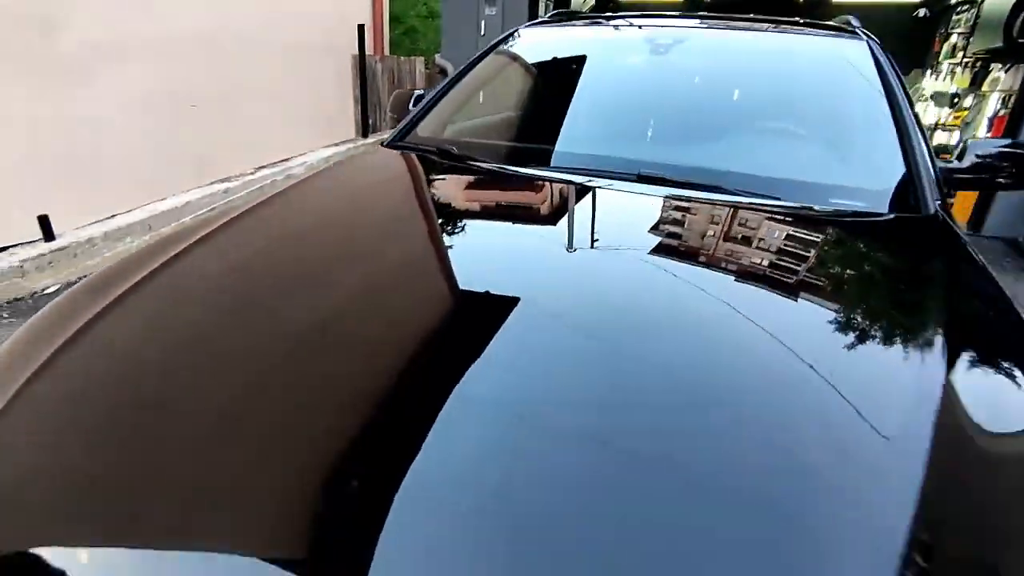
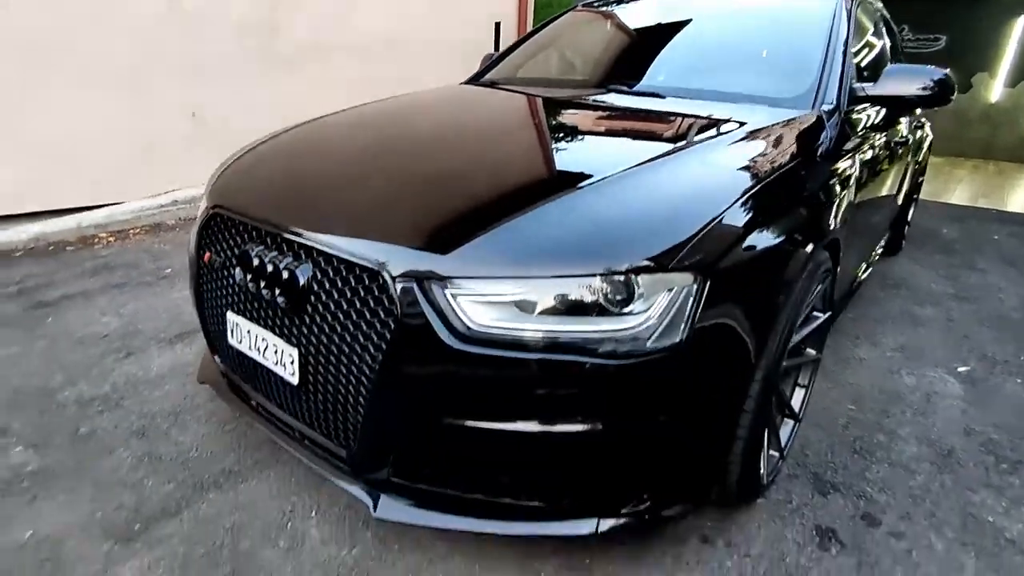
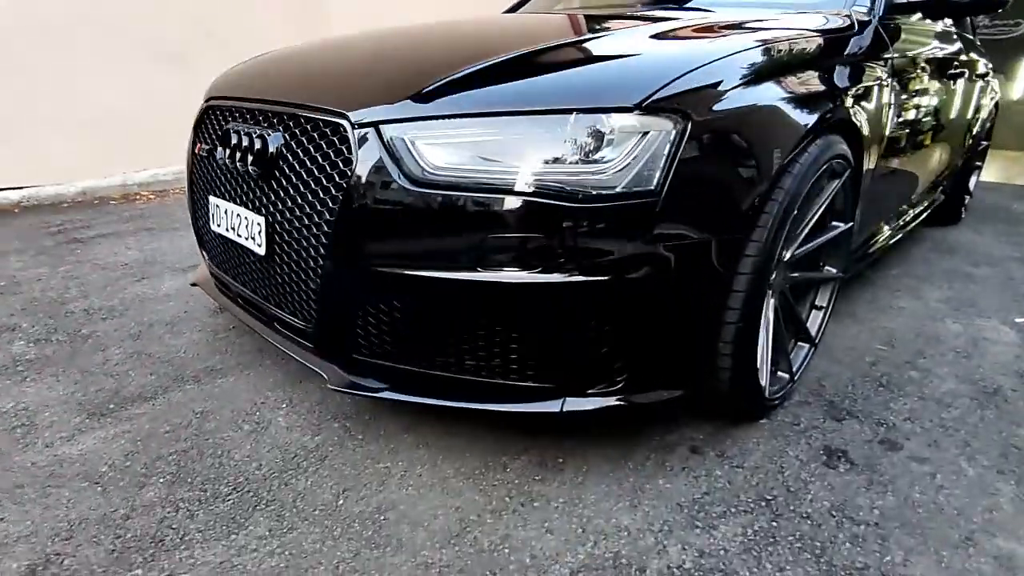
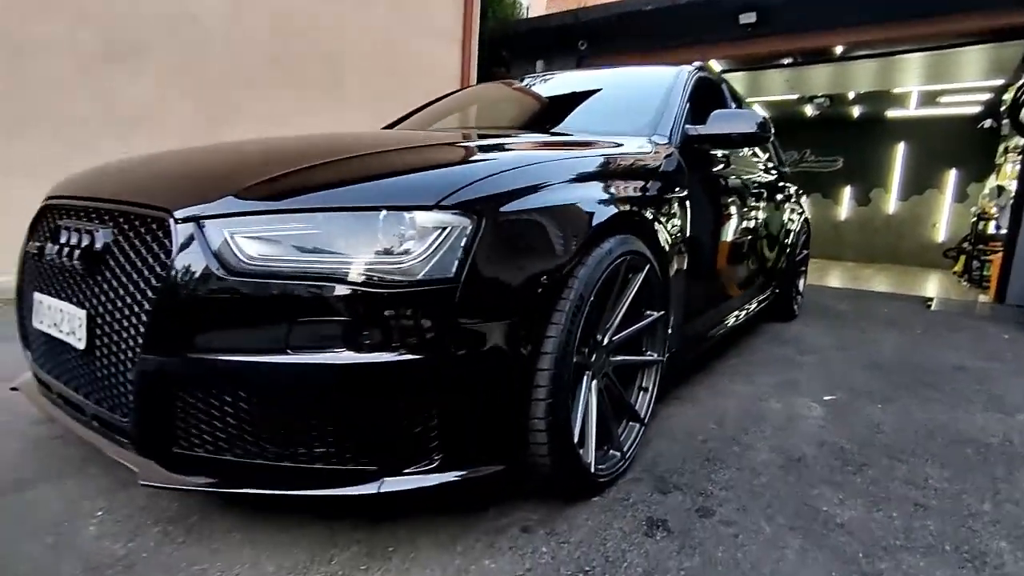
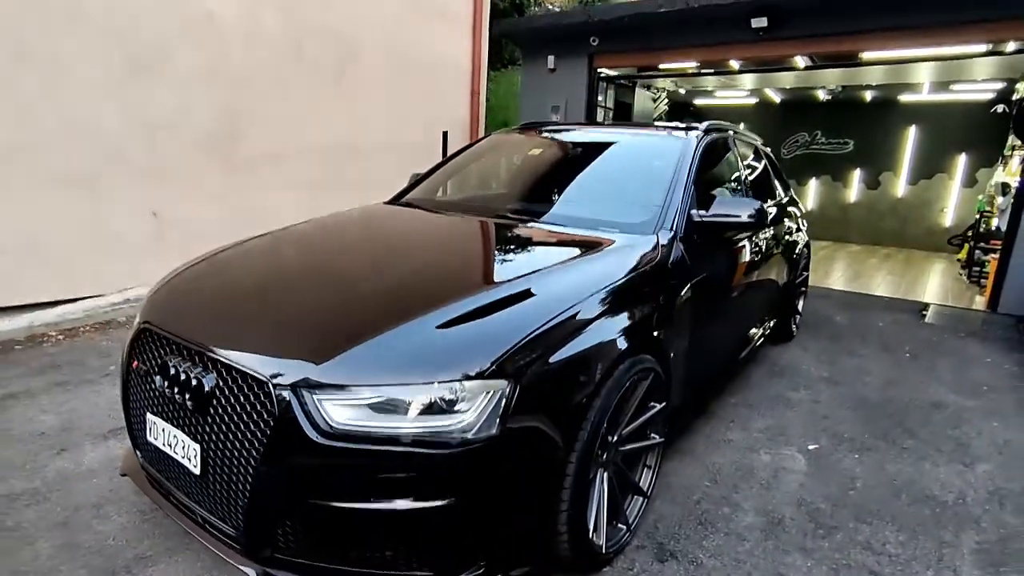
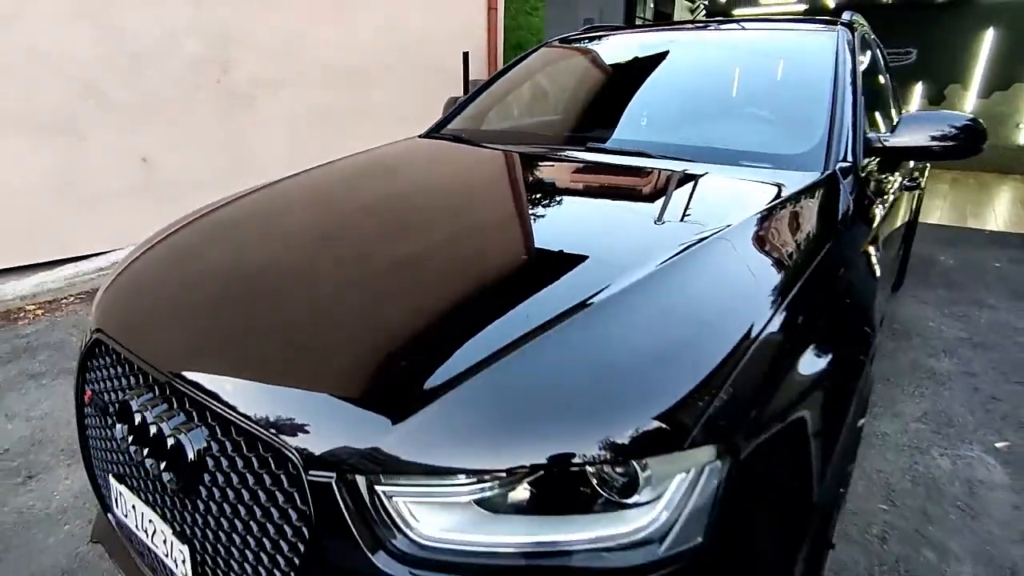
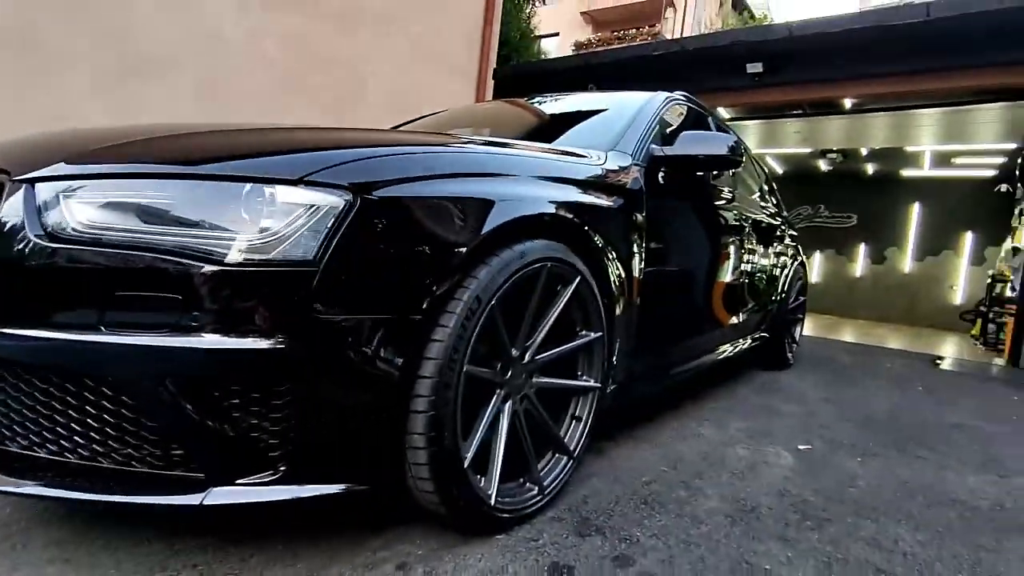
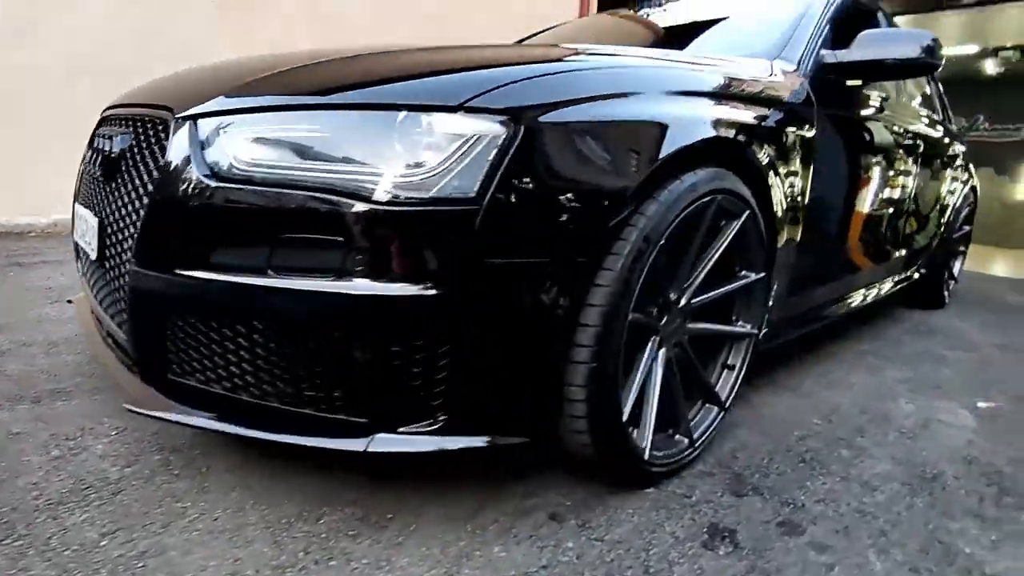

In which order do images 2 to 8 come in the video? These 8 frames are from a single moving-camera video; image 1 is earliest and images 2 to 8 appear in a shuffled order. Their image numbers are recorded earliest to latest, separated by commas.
6, 2, 3, 8, 7, 4, 5
